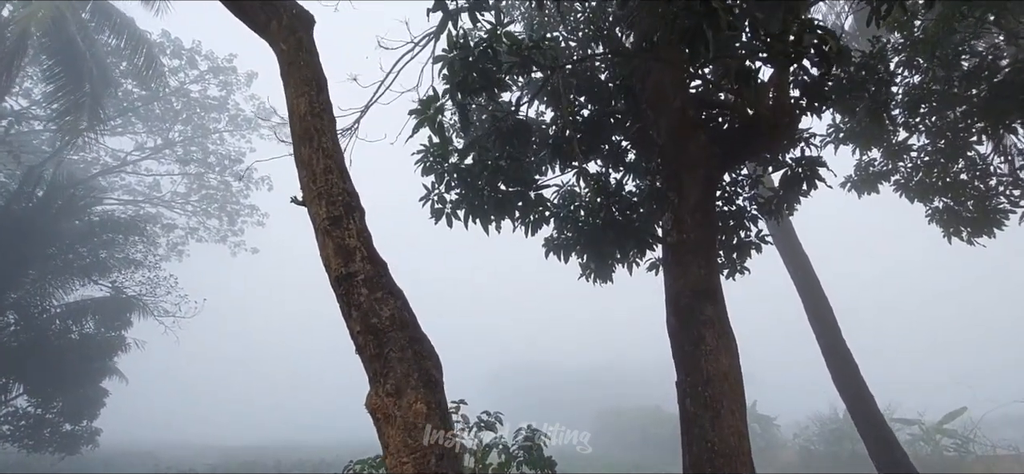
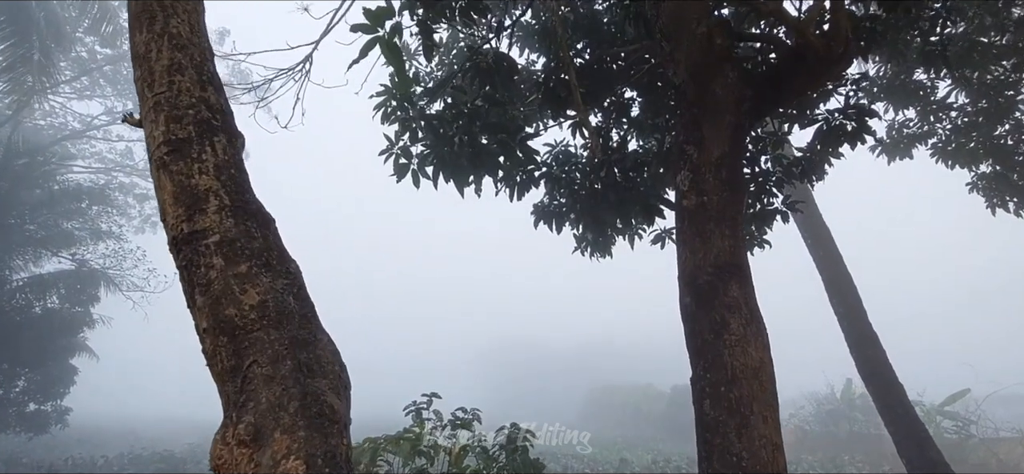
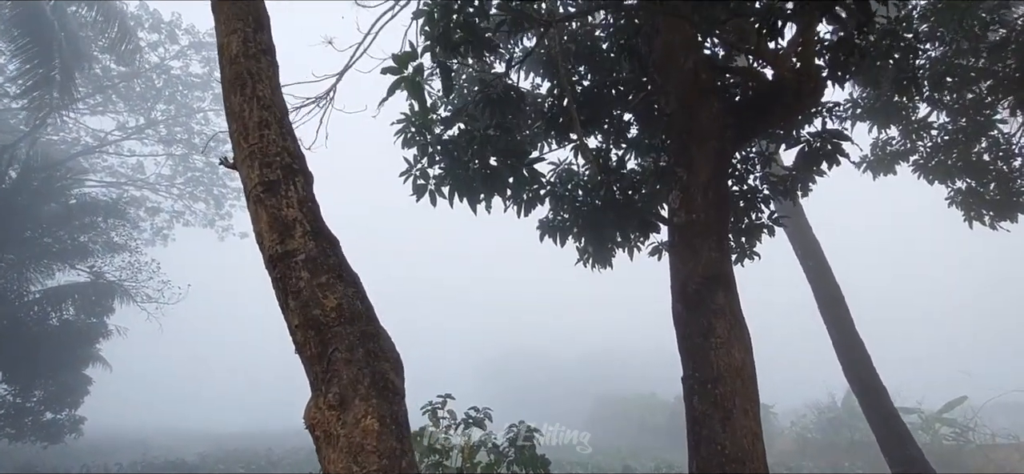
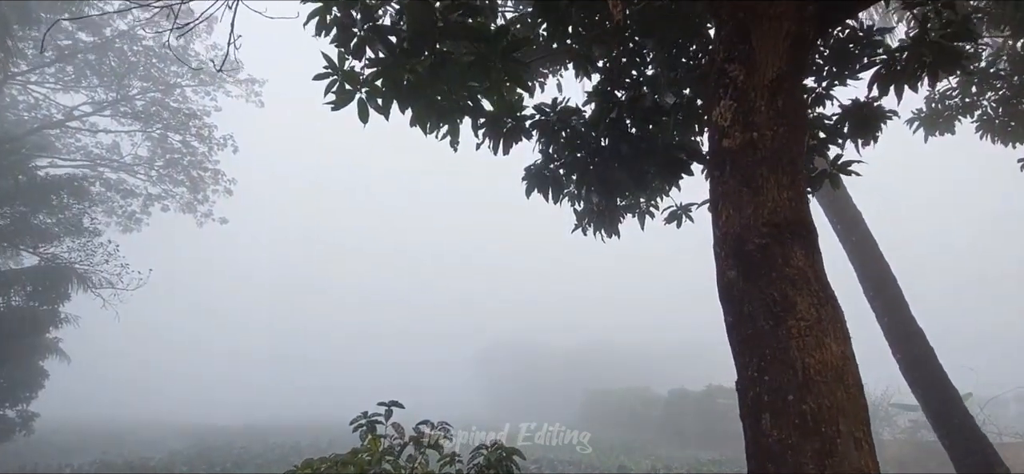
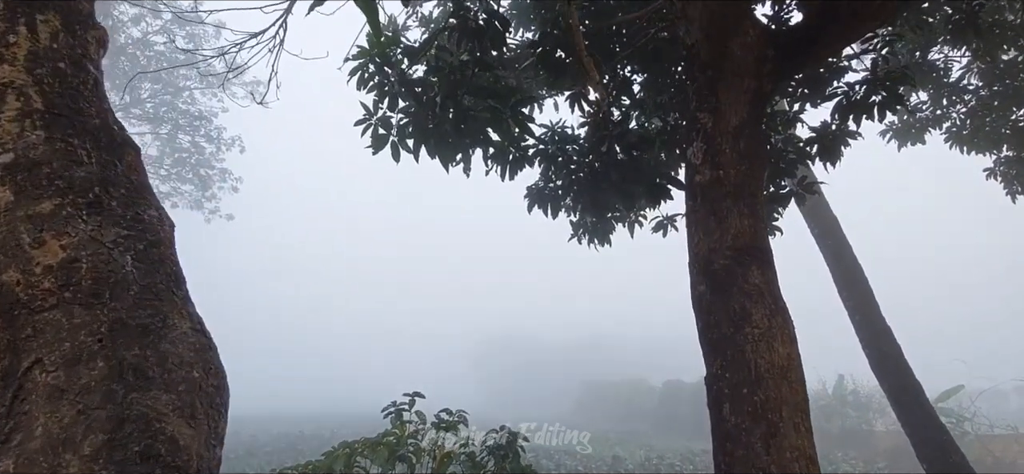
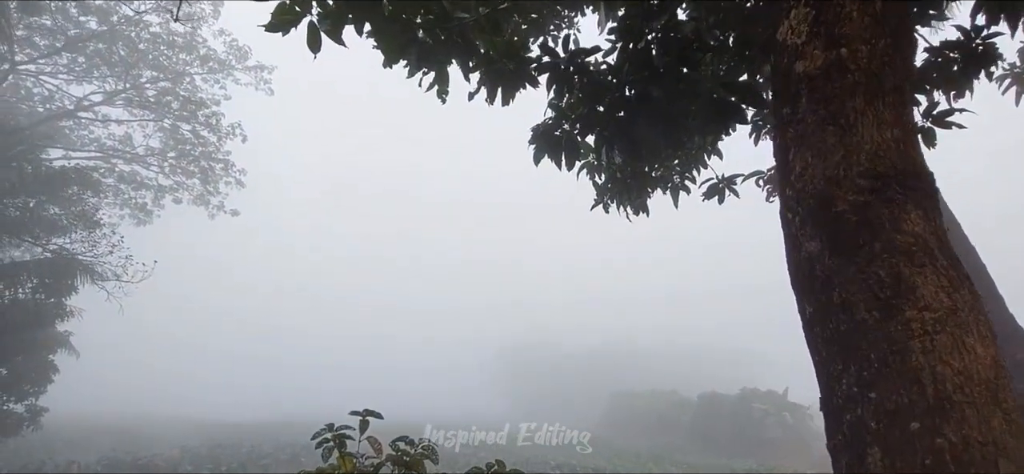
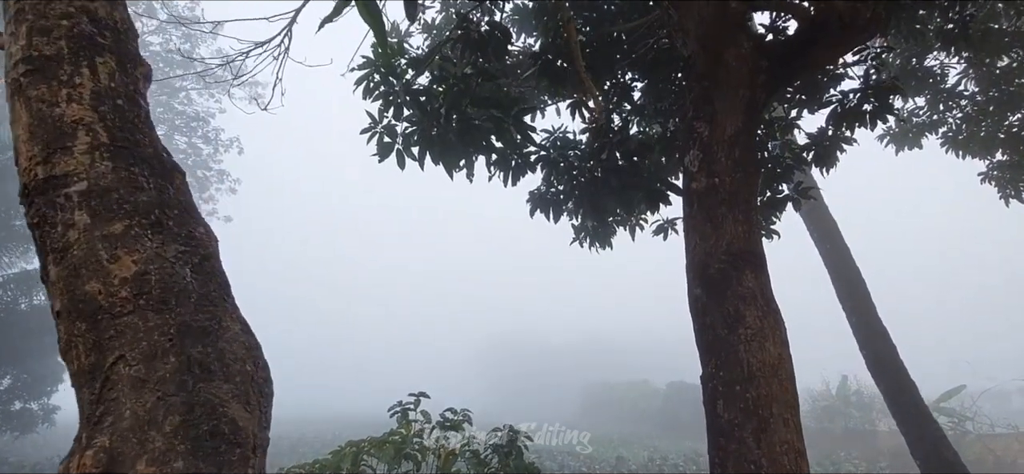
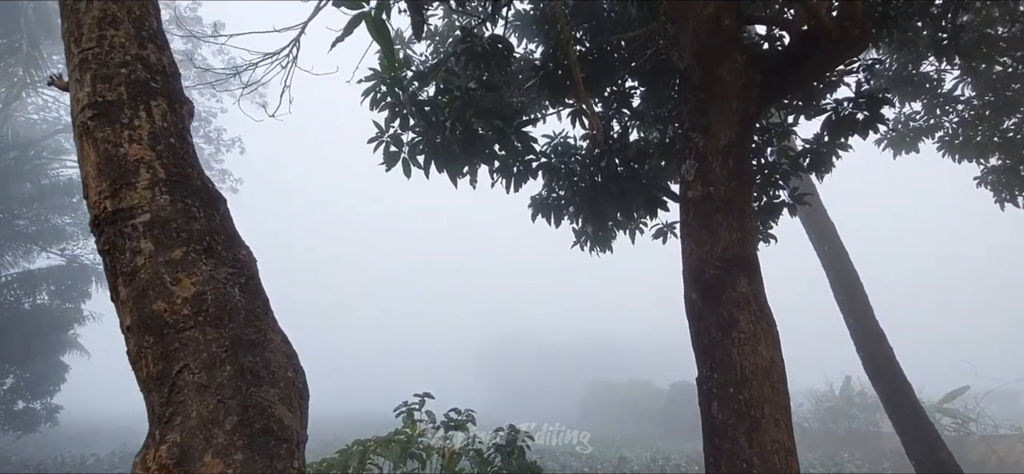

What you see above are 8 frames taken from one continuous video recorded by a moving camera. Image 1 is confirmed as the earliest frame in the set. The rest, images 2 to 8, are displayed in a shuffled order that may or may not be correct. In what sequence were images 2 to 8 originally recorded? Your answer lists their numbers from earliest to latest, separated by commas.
3, 2, 8, 7, 5, 4, 6
